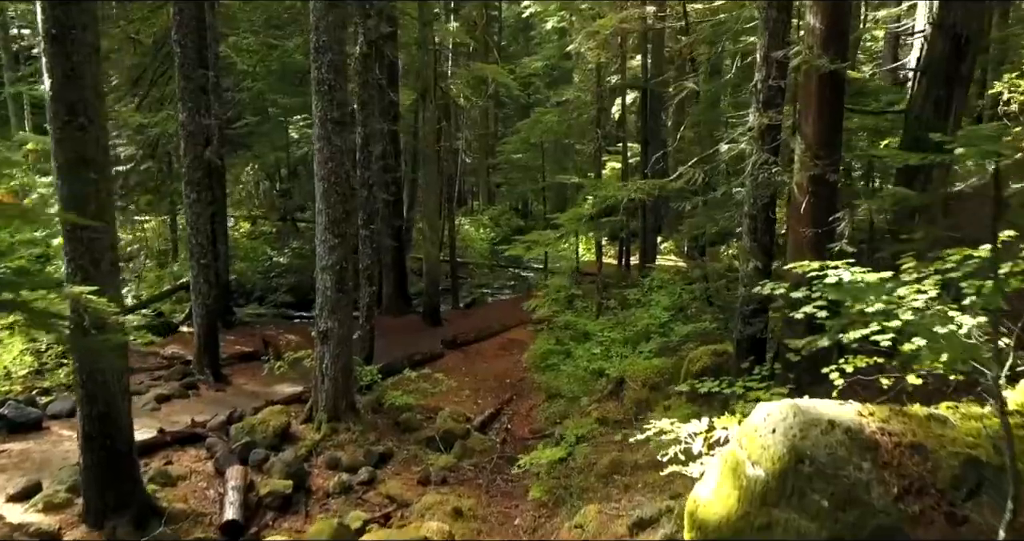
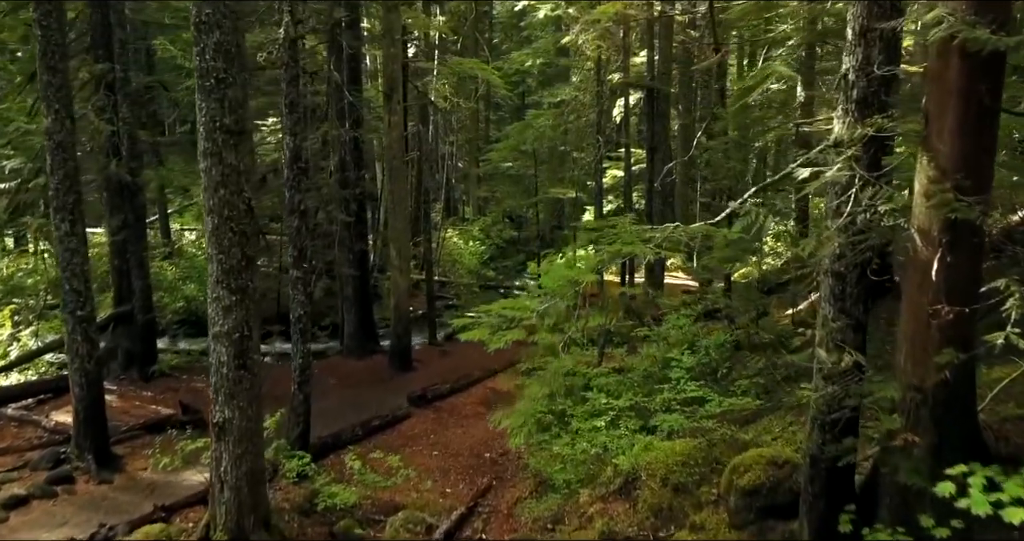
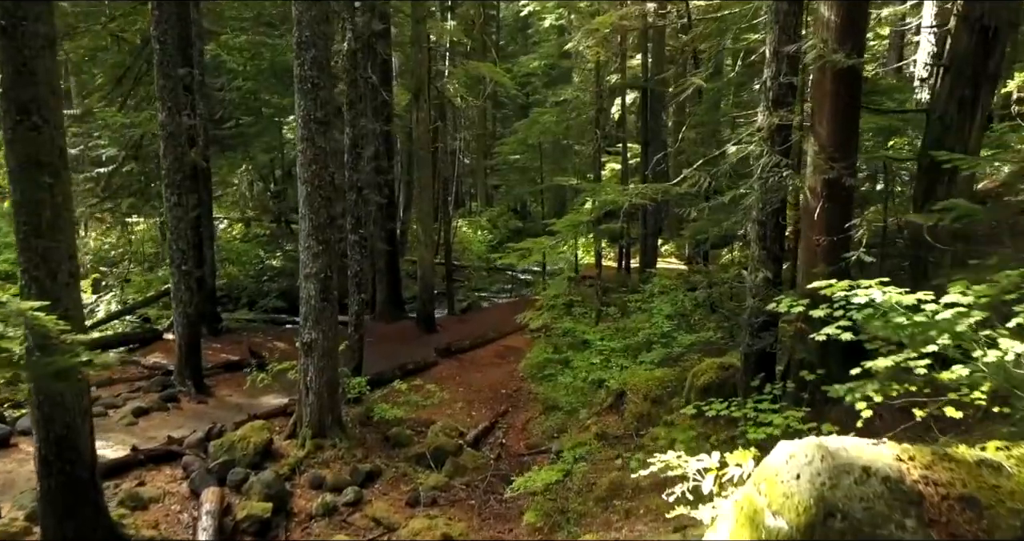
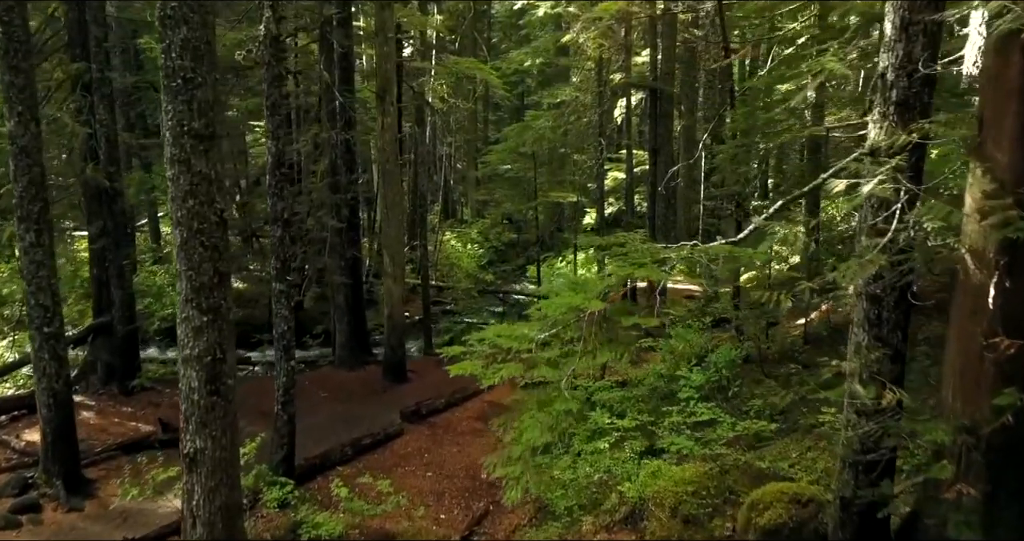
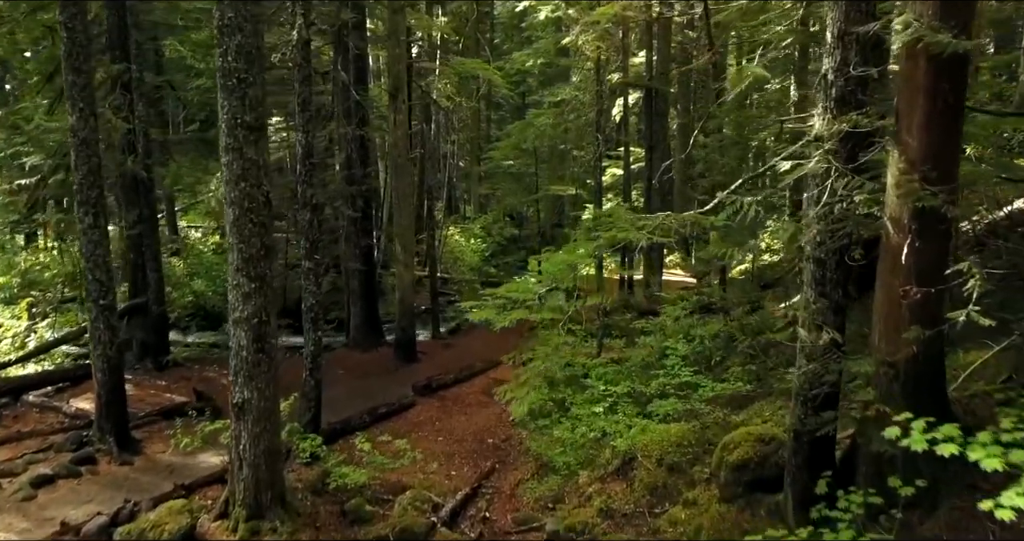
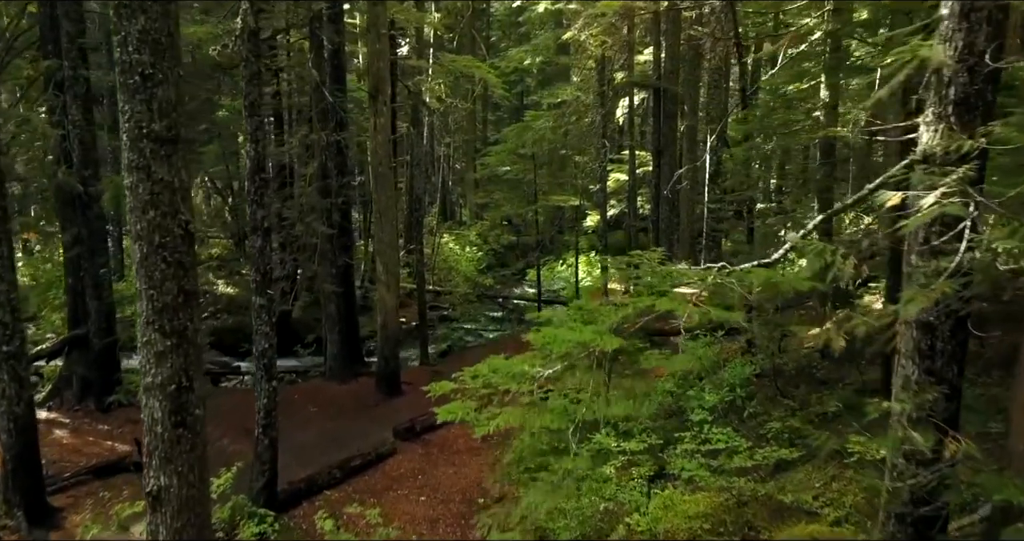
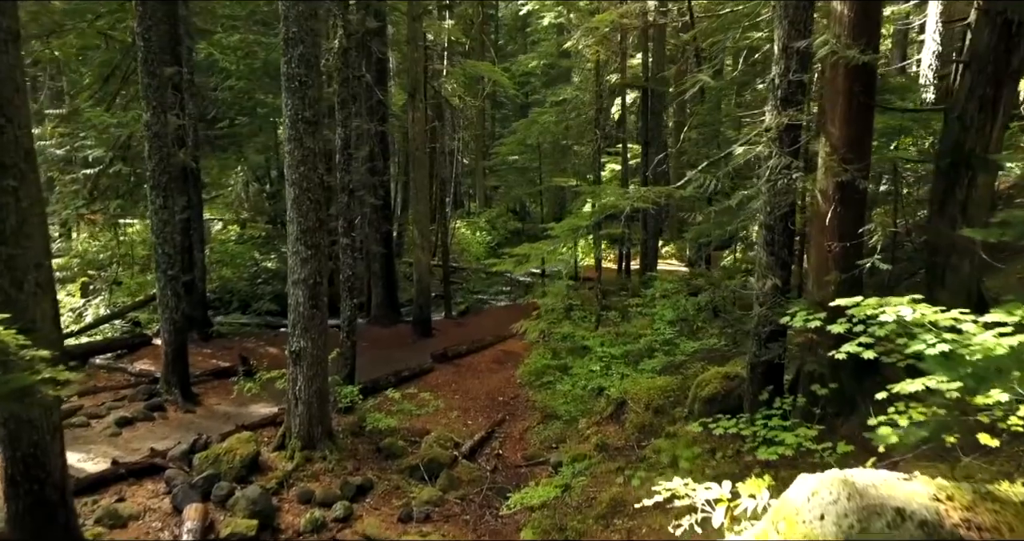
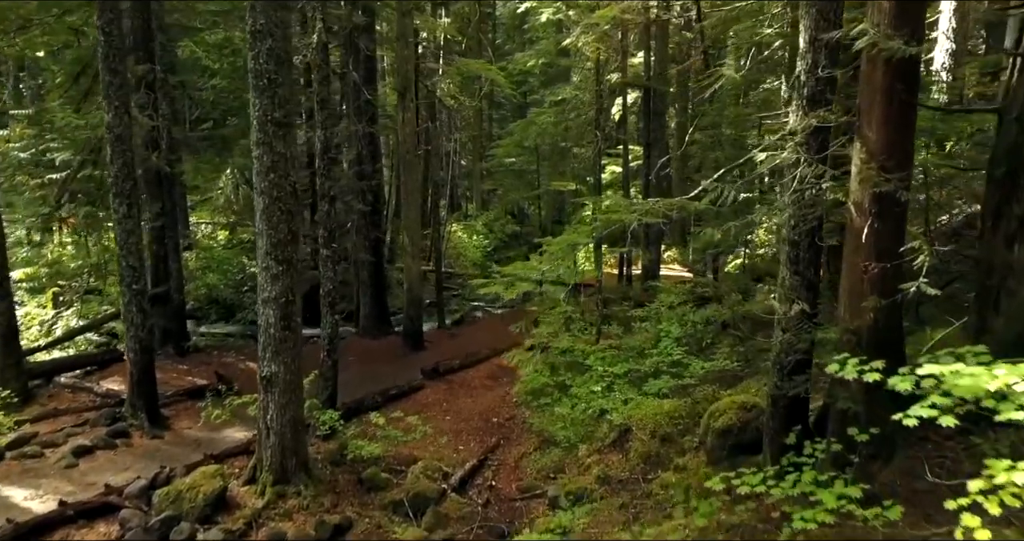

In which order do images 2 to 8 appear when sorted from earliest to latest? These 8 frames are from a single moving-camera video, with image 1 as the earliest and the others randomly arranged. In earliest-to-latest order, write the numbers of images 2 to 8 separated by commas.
3, 7, 8, 5, 2, 4, 6
